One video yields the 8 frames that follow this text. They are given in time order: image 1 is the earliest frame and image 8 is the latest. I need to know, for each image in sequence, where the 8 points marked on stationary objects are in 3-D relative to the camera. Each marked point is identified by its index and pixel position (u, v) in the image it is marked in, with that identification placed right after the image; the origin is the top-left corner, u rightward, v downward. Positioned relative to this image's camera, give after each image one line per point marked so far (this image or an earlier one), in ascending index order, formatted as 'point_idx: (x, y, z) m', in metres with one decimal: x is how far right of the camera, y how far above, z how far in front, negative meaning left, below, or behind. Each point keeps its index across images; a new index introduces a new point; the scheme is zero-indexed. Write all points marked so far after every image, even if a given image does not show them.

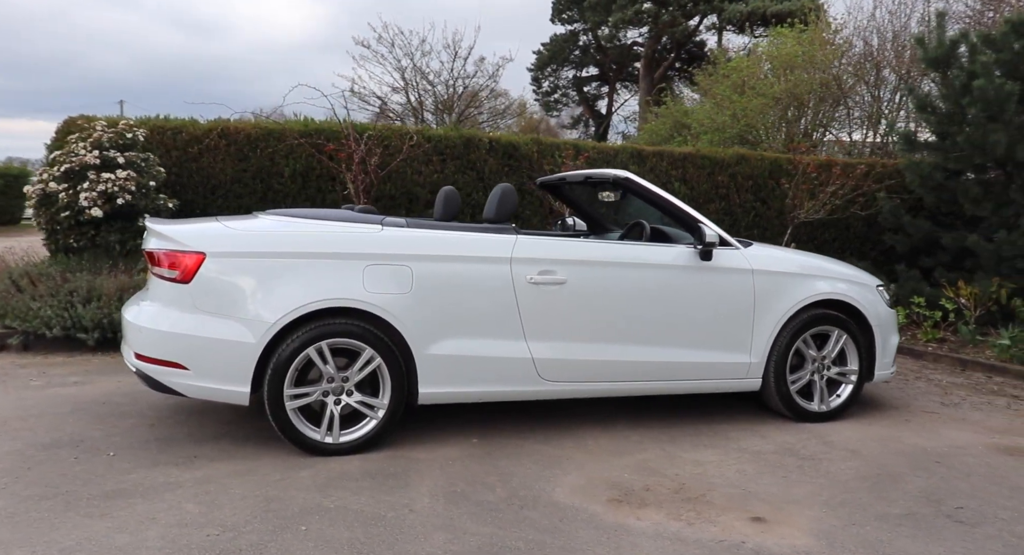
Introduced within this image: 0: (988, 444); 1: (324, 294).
0: (+3.1, -1.1, +4.7) m
1: (-1.0, -0.1, +3.8) m
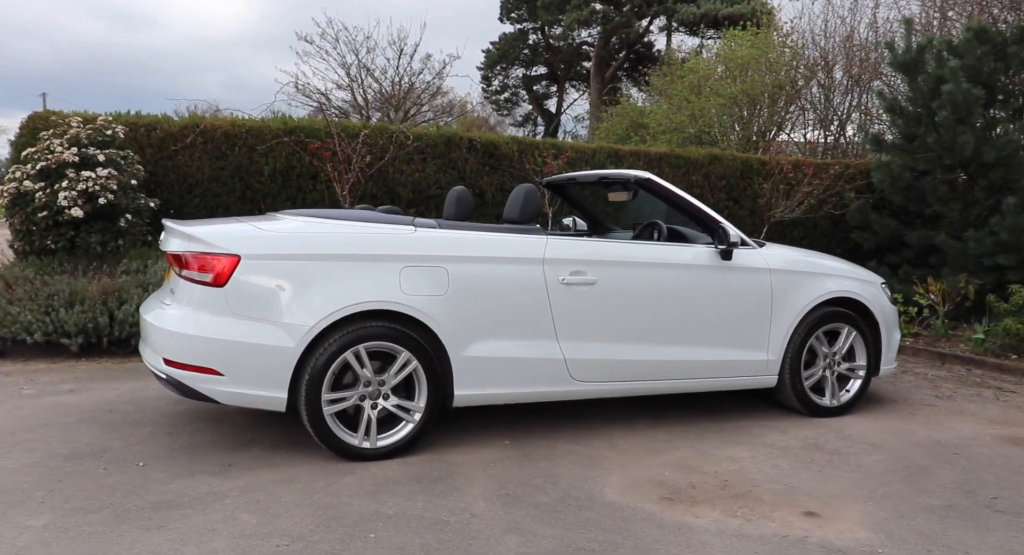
0: (+3.2, -1.1, +4.8) m
1: (-0.8, -0.1, +3.7) m
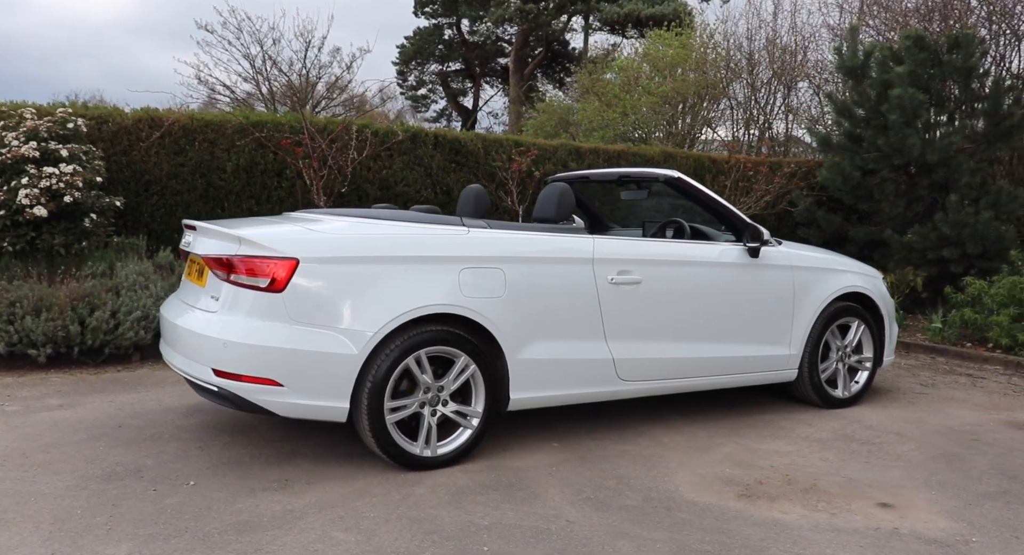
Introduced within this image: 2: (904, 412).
0: (+3.4, -1.0, +5.1) m
1: (-0.4, -0.1, +3.6) m
2: (+2.9, -1.0, +5.3) m
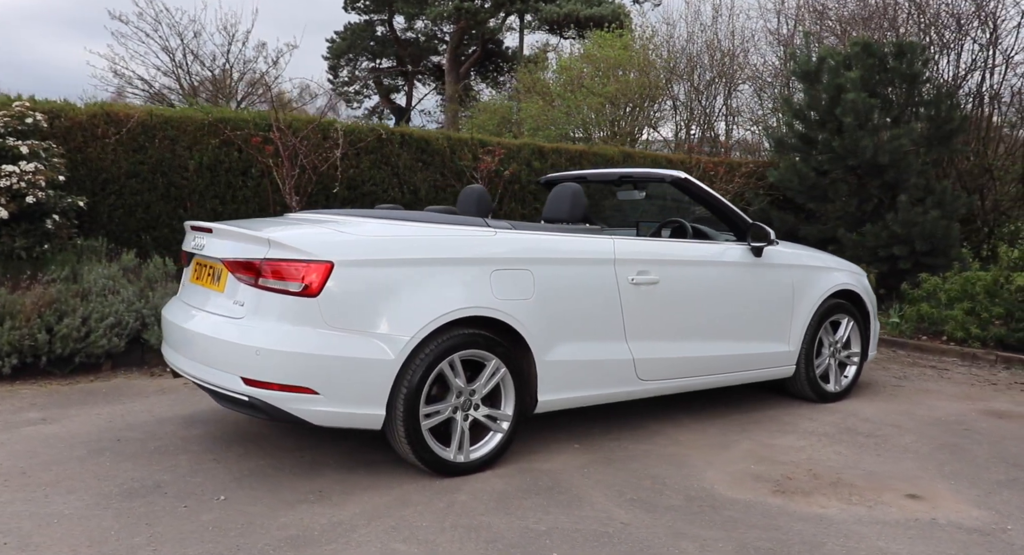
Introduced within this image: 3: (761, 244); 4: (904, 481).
0: (+3.4, -1.0, +5.4) m
1: (-0.3, -0.1, +3.5) m
2: (+2.9, -1.0, +5.5) m
3: (+1.7, +0.2, +5.0) m
4: (+2.0, -1.0, +3.6) m
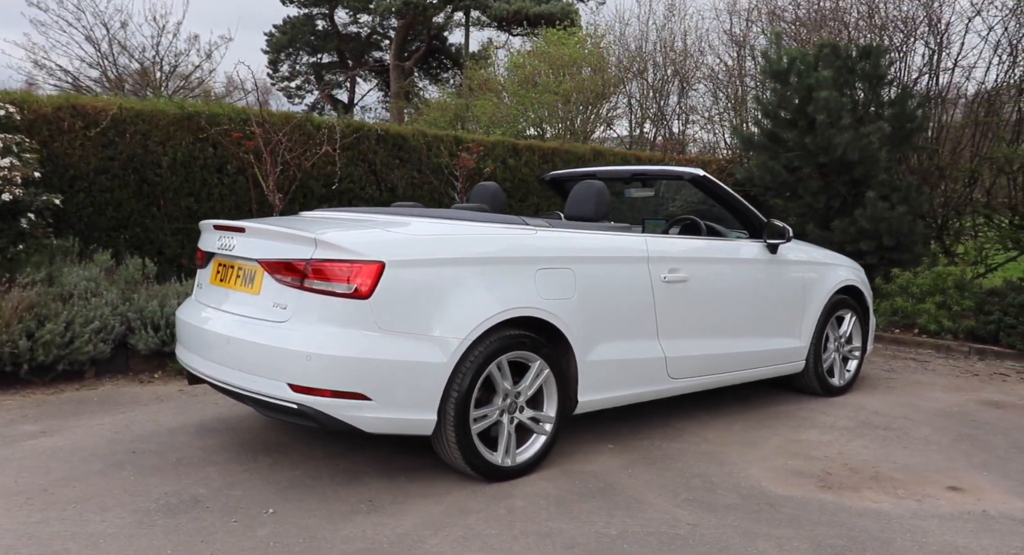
0: (+3.5, -1.0, +5.6) m
1: (0.0, -0.1, +3.4) m
2: (+3.0, -0.9, +5.6) m
3: (+1.9, +0.3, +5.1) m
4: (+2.2, -1.0, +3.7) m
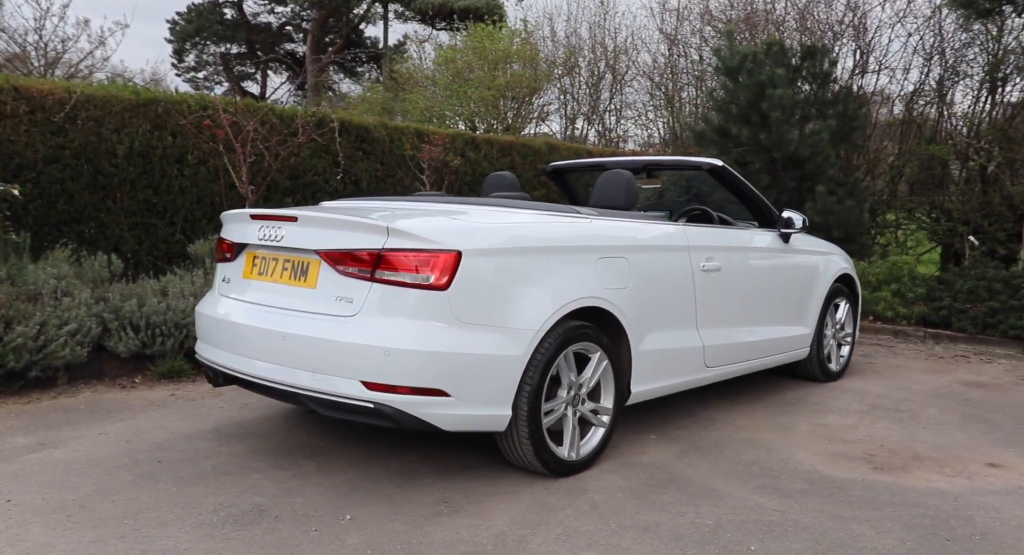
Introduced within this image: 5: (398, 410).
0: (+3.6, -0.9, +5.9) m
1: (+0.3, -0.1, +3.3) m
2: (+3.0, -0.8, +5.9) m
3: (+2.0, +0.3, +5.2) m
4: (+2.4, -0.9, +3.9) m
5: (-0.5, -0.5, +2.9) m
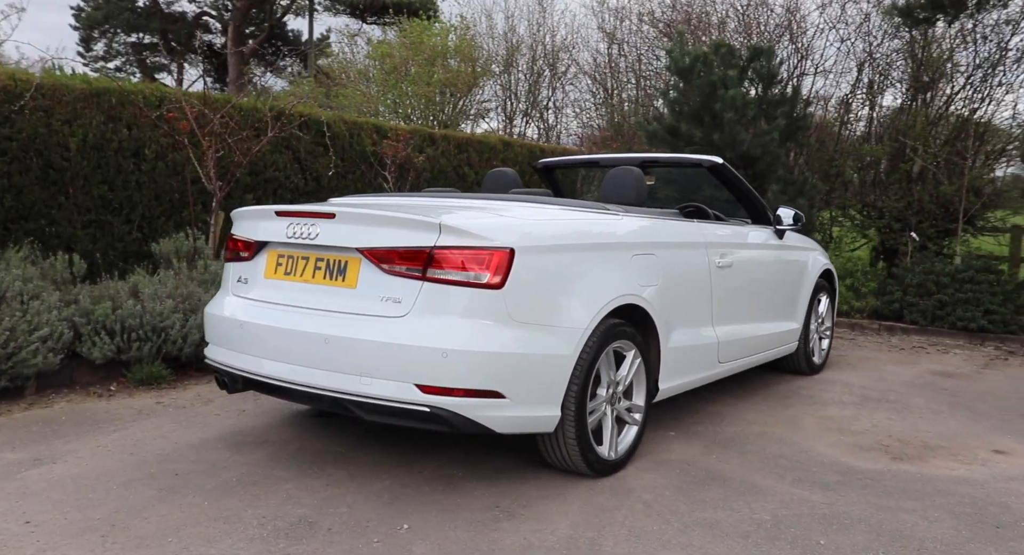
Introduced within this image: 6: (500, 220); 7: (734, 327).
0: (+3.5, -0.8, +6.1) m
1: (+0.4, -0.1, +3.3) m
2: (+2.9, -0.8, +6.1) m
3: (+2.0, +0.4, +5.3) m
4: (+2.6, -0.9, +4.0) m
5: (-0.2, -0.5, +2.8) m
6: (-0.1, +0.2, +3.0) m
7: (+1.4, -0.3, +4.6) m
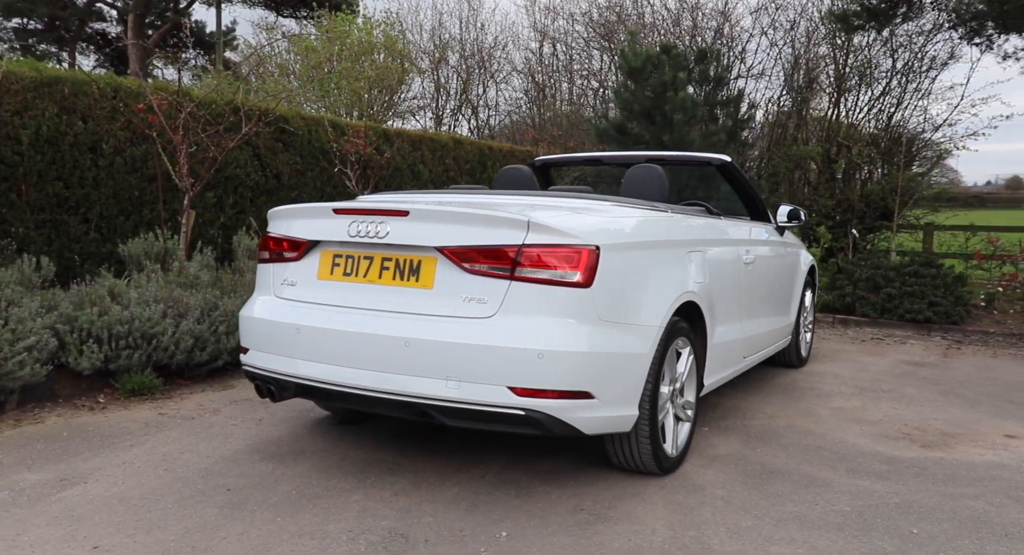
0: (+3.5, -0.8, +6.5) m
1: (+0.7, -0.1, +3.3) m
2: (+2.9, -0.8, +6.4) m
3: (+2.0, +0.4, +5.5) m
4: (+2.8, -0.9, +4.3) m
5: (+0.1, -0.5, +2.7) m
6: (+0.2, +0.2, +3.0) m
7: (+1.6, -0.3, +4.7) m
